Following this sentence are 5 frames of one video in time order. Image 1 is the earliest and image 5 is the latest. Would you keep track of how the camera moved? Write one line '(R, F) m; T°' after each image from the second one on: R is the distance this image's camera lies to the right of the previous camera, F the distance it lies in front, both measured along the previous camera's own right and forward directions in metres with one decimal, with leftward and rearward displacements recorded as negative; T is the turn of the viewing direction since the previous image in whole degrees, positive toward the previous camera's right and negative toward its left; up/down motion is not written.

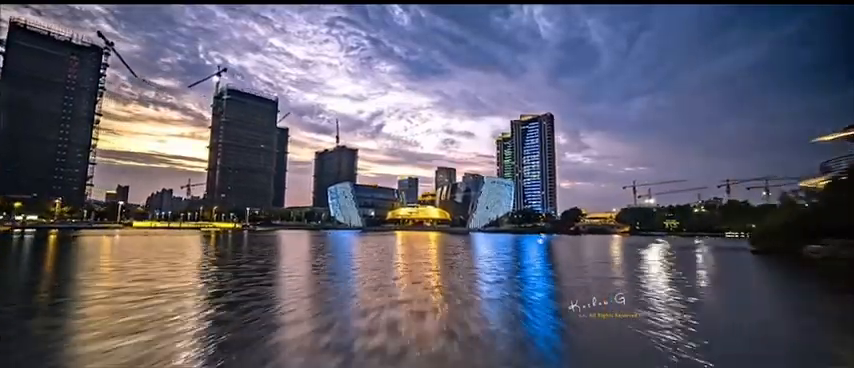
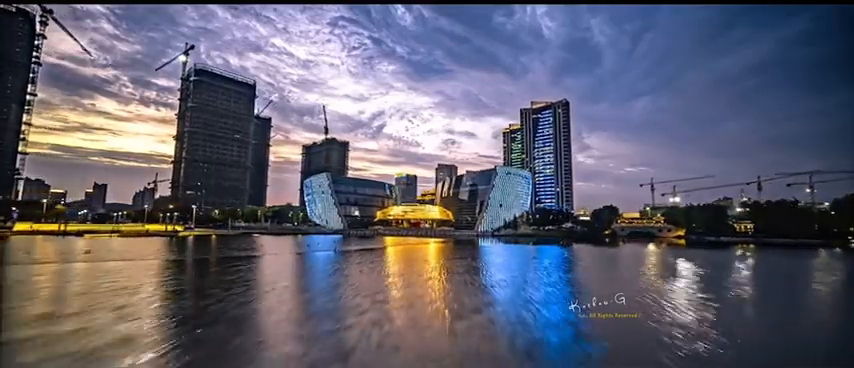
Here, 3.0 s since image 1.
(+0.2, +4.6) m; 0°
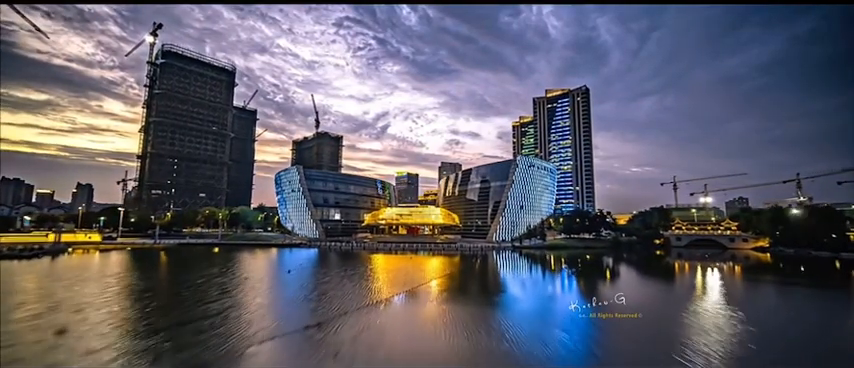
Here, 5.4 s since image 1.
(+0.2, +3.9) m; -1°
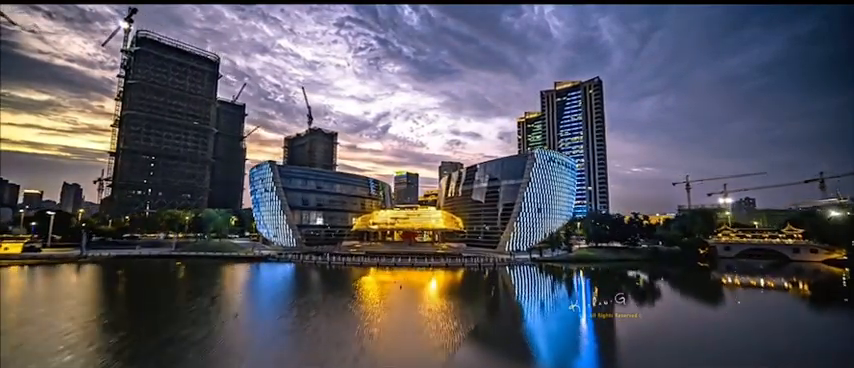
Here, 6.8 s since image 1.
(+0.1, +2.2) m; 0°
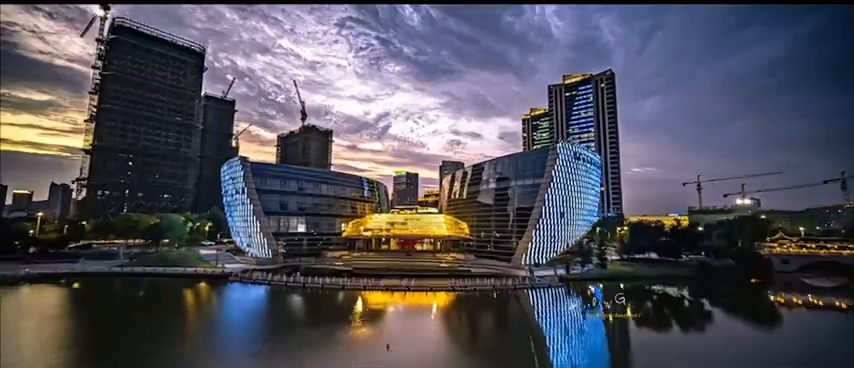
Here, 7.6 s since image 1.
(0.0, +1.8) m; 0°
